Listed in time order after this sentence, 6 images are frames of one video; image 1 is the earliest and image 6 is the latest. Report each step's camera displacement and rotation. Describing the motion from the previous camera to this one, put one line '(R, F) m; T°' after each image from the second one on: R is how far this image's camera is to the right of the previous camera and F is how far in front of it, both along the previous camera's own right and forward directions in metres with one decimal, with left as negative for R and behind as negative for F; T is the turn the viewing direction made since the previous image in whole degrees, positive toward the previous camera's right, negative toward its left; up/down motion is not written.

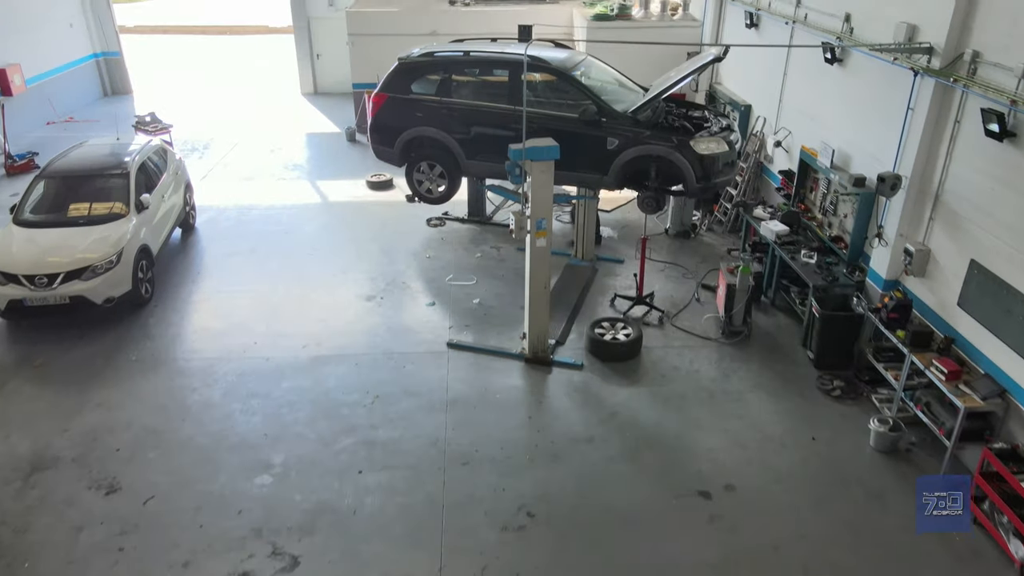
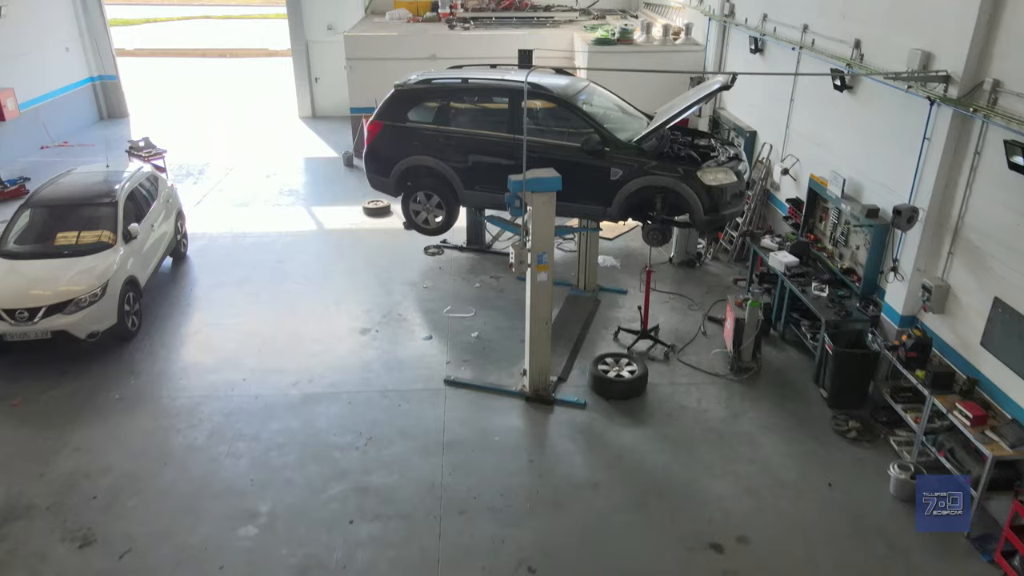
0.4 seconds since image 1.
(0.0, +0.2) m; 0°
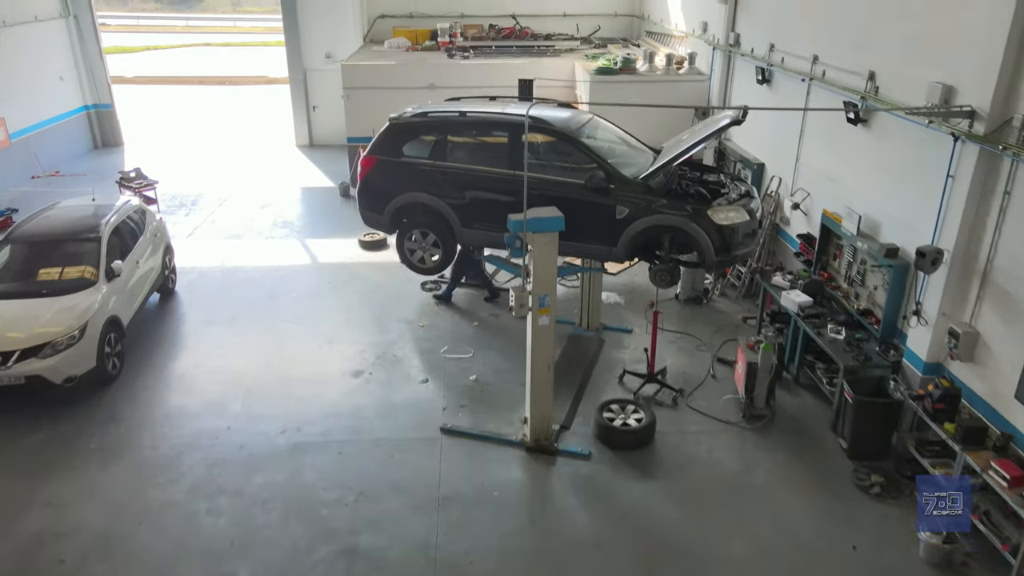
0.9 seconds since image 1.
(0.0, +0.3) m; 0°
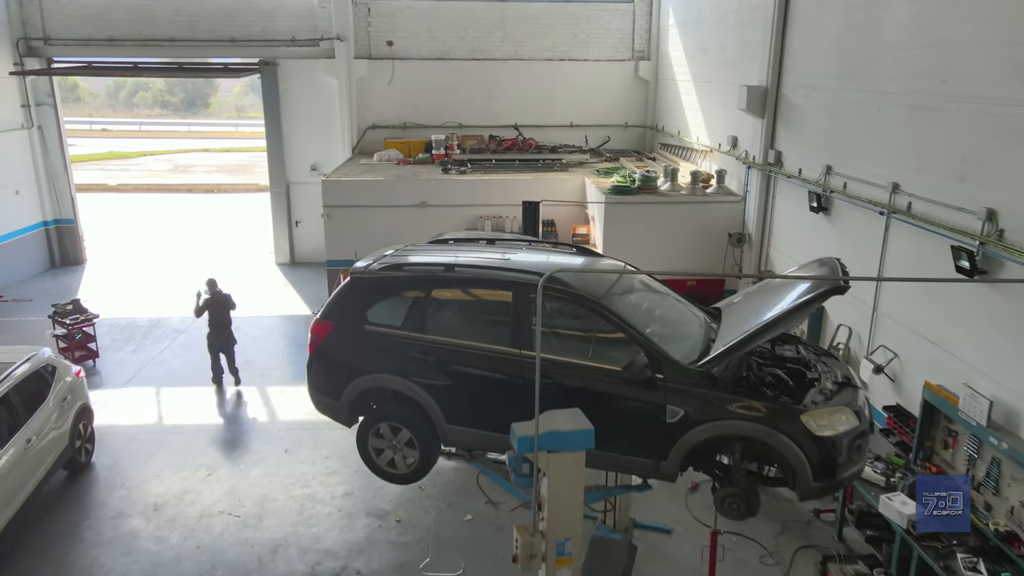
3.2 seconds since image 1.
(0.0, +1.5) m; 0°
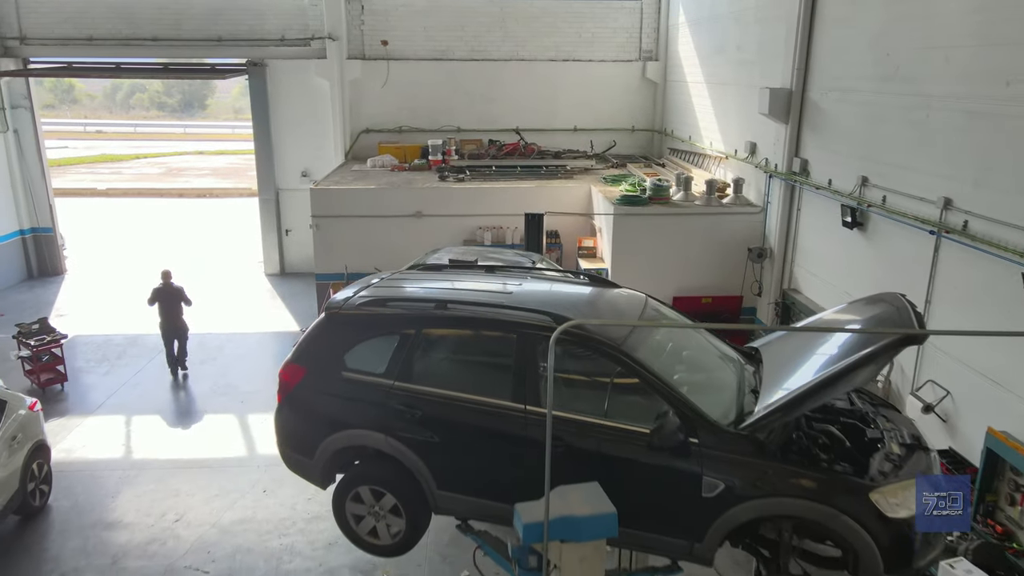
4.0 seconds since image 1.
(0.0, +0.6) m; 0°
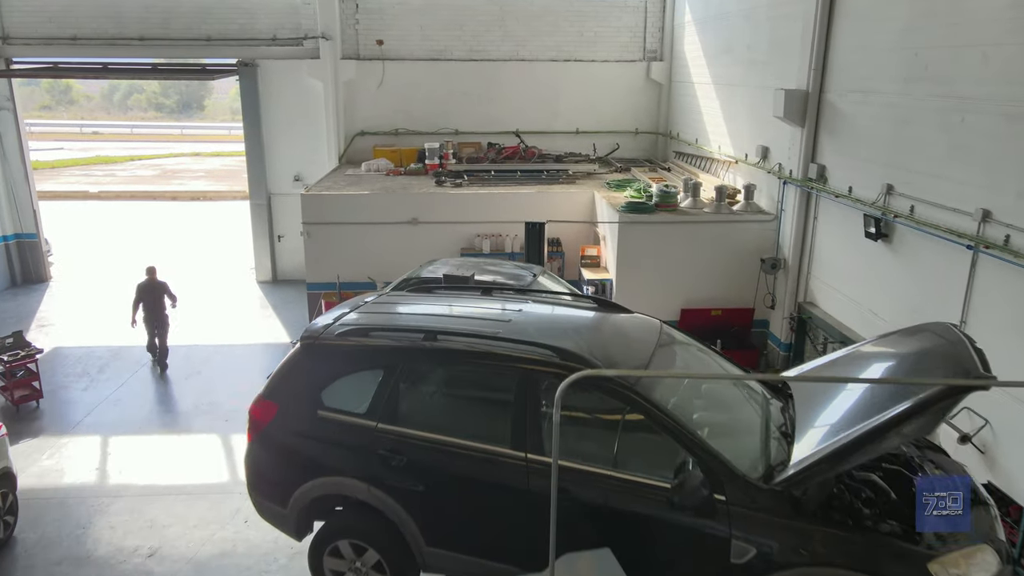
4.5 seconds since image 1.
(0.0, +0.4) m; 0°
